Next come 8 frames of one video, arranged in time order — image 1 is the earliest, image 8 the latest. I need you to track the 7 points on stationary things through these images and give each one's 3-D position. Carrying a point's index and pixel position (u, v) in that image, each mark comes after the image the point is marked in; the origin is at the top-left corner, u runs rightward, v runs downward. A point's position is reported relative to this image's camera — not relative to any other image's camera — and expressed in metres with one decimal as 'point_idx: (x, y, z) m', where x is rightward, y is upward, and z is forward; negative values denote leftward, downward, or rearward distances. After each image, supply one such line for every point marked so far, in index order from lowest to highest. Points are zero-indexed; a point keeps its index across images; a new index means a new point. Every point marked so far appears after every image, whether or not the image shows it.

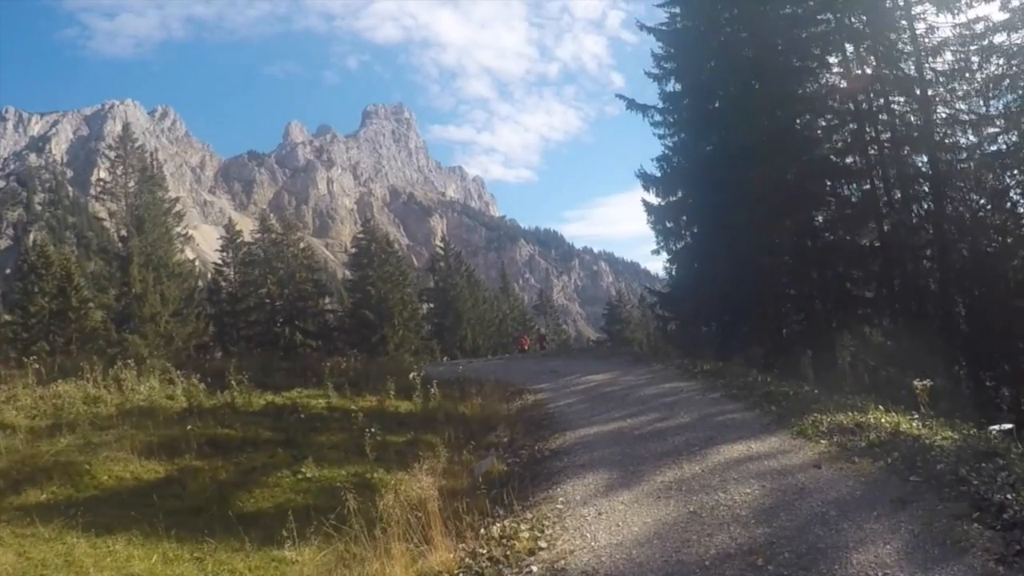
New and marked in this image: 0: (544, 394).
0: (+0.7, -2.2, +15.2) m
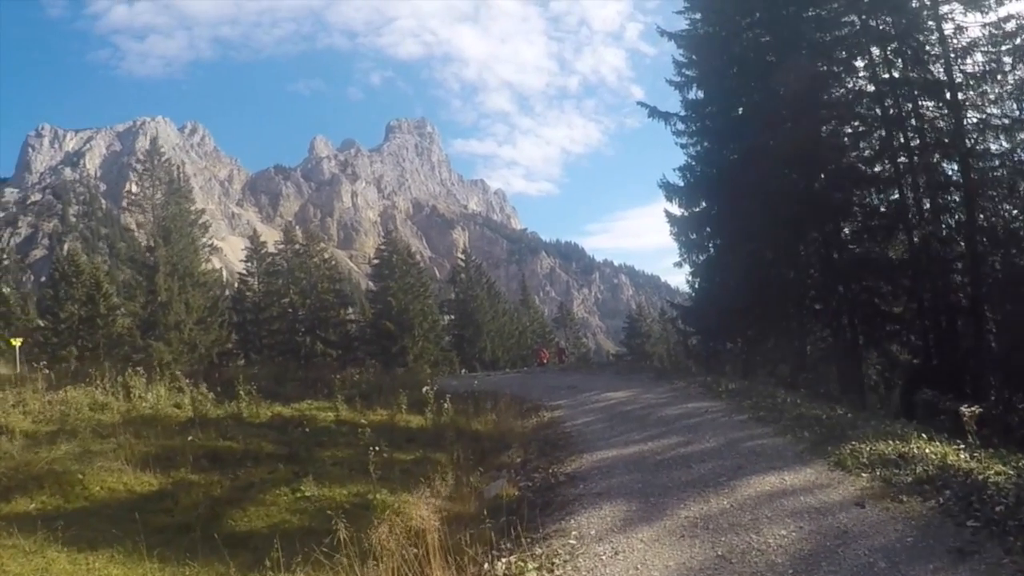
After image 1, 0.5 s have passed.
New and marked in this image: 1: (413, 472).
0: (+1.0, -2.4, +14.6) m
1: (-1.2, -2.2, +8.9) m
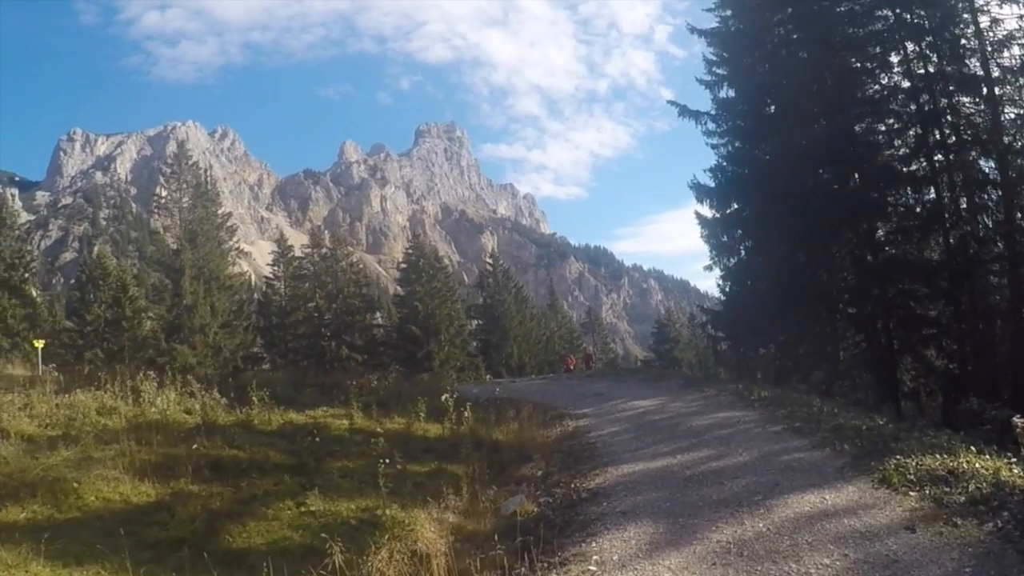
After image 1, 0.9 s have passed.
0: (+1.4, -2.5, +14.0) m
1: (-1.0, -2.3, +8.5) m
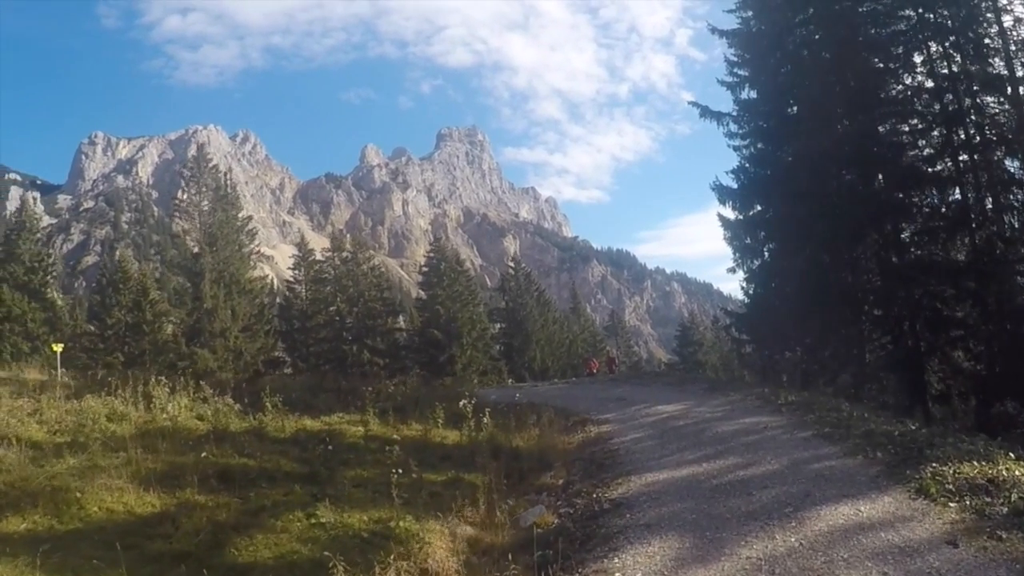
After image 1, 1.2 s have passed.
0: (+1.8, -2.5, +13.7) m
1: (-0.8, -2.3, +8.2) m
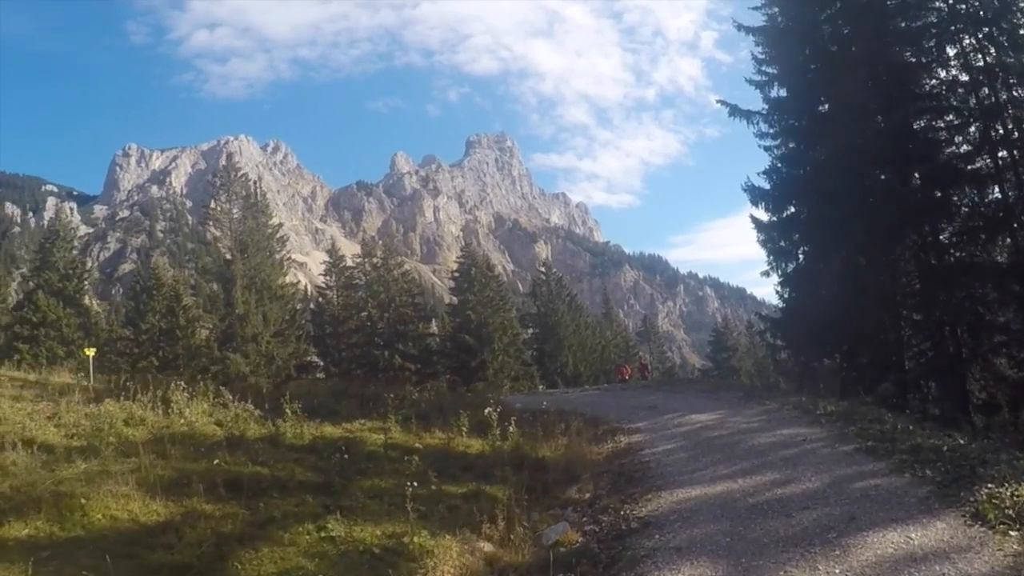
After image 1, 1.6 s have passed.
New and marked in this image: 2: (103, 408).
0: (+2.3, -2.6, +13.2) m
1: (-0.5, -2.3, +7.8) m
2: (-6.2, -1.9, +11.3) m
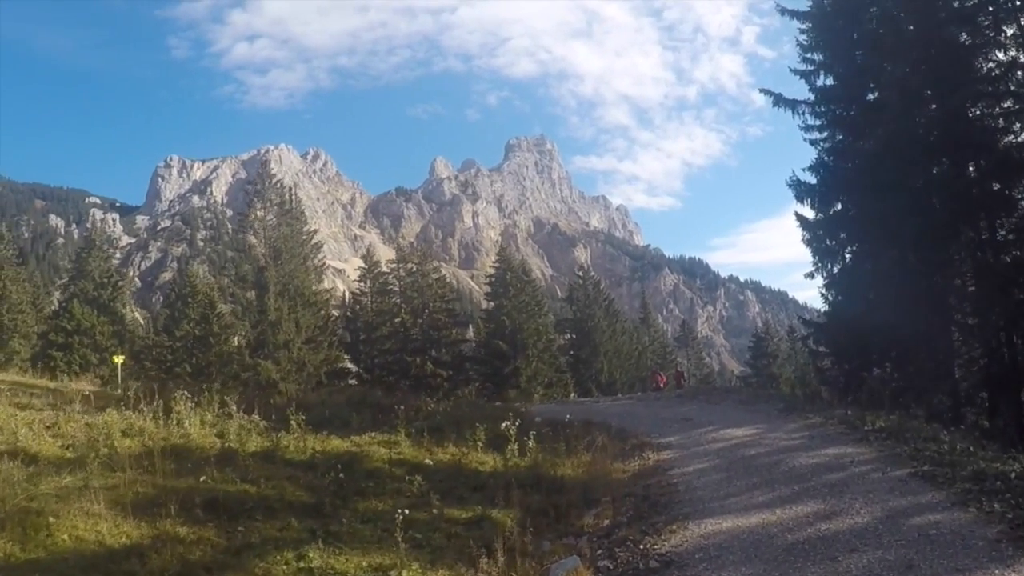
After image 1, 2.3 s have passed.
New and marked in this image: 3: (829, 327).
0: (+2.6, -2.7, +12.3) m
1: (-0.5, -2.4, +7.0) m
2: (-6.0, -2.0, +10.8) m
3: (+8.4, -1.2, +19.8) m
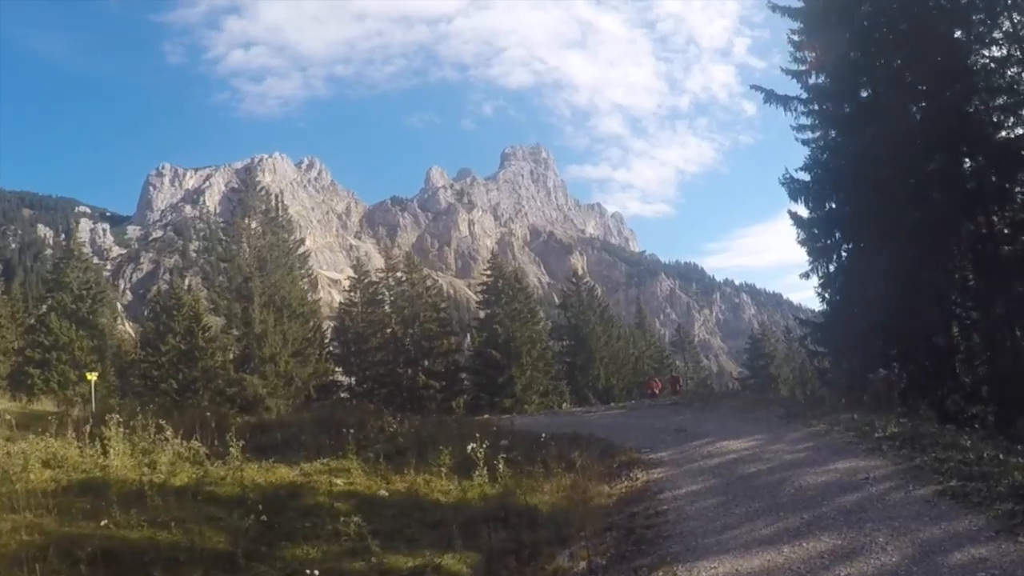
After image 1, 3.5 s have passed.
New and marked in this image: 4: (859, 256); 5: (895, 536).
0: (+2.2, -2.7, +11.0) m
1: (-0.9, -2.4, +5.7) m
2: (-6.4, -2.2, +9.5) m
3: (+7.9, -1.0, +18.6) m
4: (+8.1, +0.8, +17.4) m
5: (+3.1, -2.0, +6.0) m
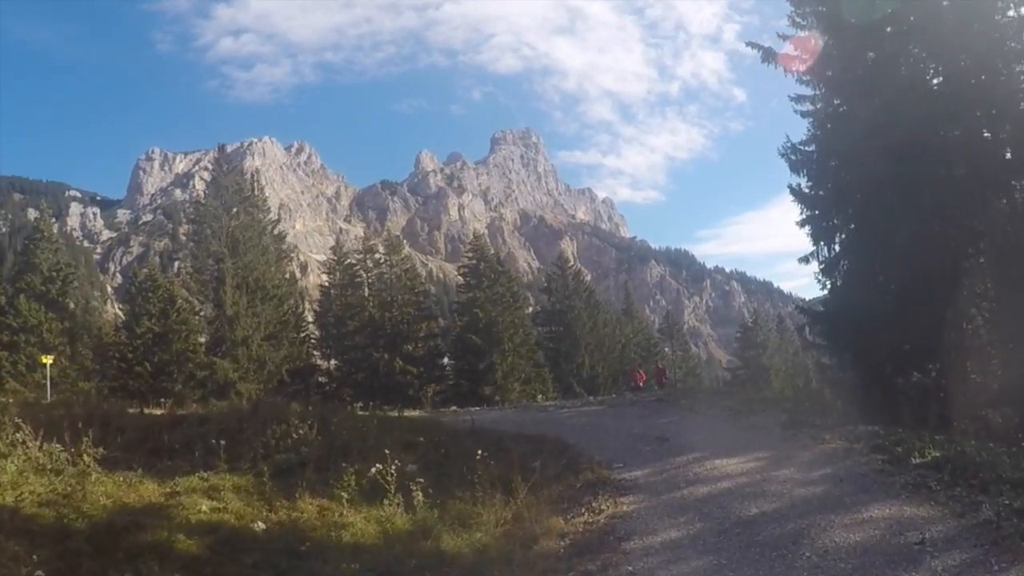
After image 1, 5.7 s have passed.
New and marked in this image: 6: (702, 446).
0: (+1.4, -2.4, +8.5) m
1: (-1.6, -2.2, +3.2) m
2: (-7.2, -1.8, +6.9) m
3: (+7.1, -0.7, +16.1) m
4: (+7.3, +1.1, +14.9) m
5: (+2.4, -1.8, +3.5) m
6: (+2.8, -2.4, +11.2) m
